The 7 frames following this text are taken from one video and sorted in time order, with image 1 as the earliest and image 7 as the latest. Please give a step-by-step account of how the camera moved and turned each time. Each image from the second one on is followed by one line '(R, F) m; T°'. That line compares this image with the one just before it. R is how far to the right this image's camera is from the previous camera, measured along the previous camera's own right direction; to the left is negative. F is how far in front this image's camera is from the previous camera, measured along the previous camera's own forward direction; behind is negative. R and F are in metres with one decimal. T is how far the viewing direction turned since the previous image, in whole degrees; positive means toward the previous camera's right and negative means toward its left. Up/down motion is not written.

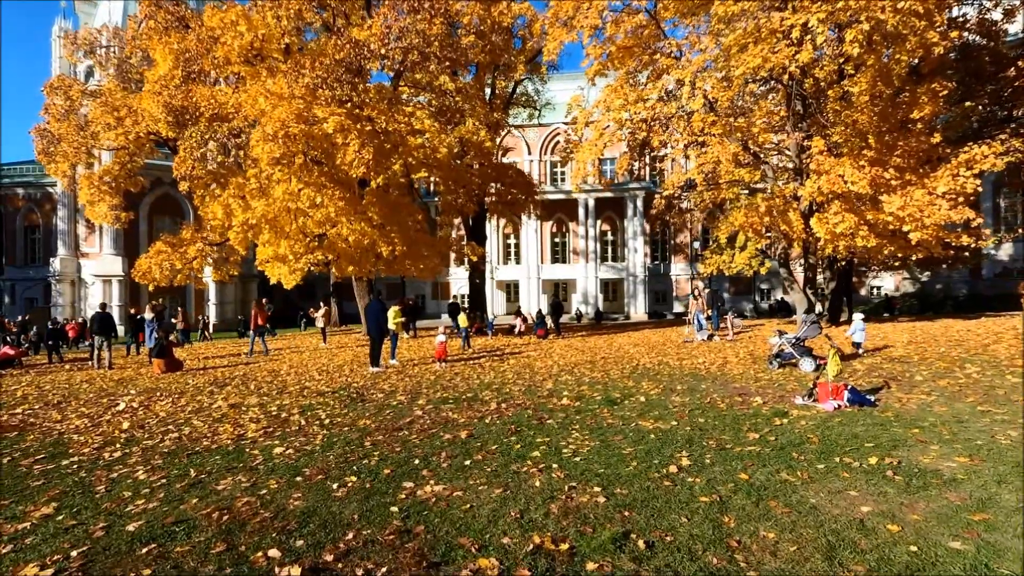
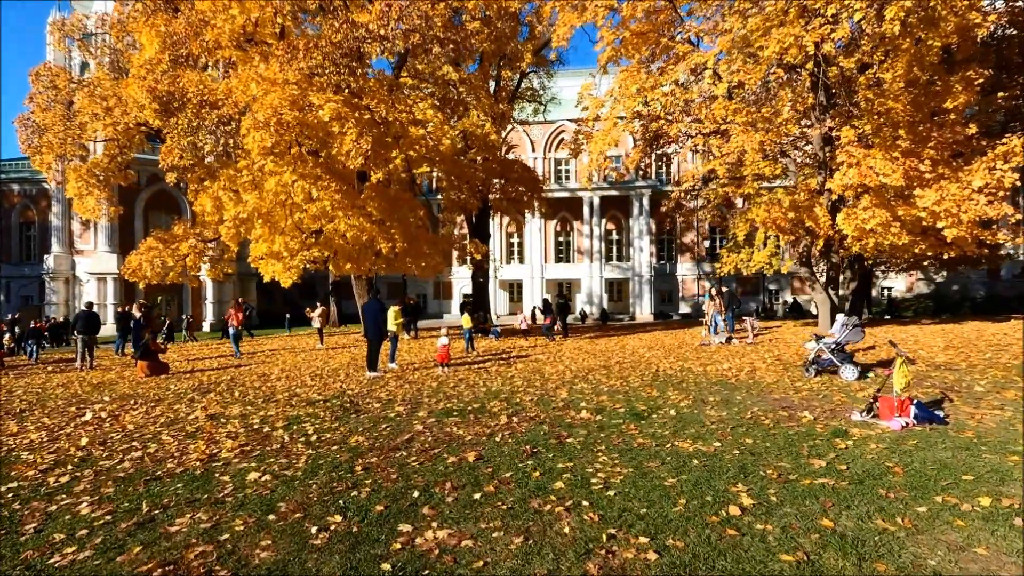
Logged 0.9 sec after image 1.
(-0.2, +0.9) m; 0°
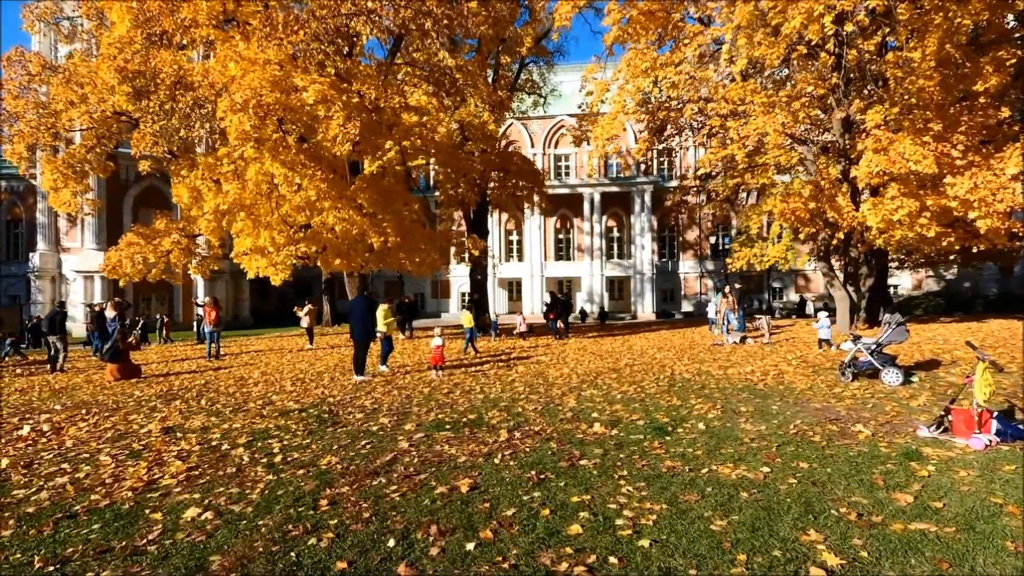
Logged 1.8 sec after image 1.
(0.0, +1.0) m; 0°
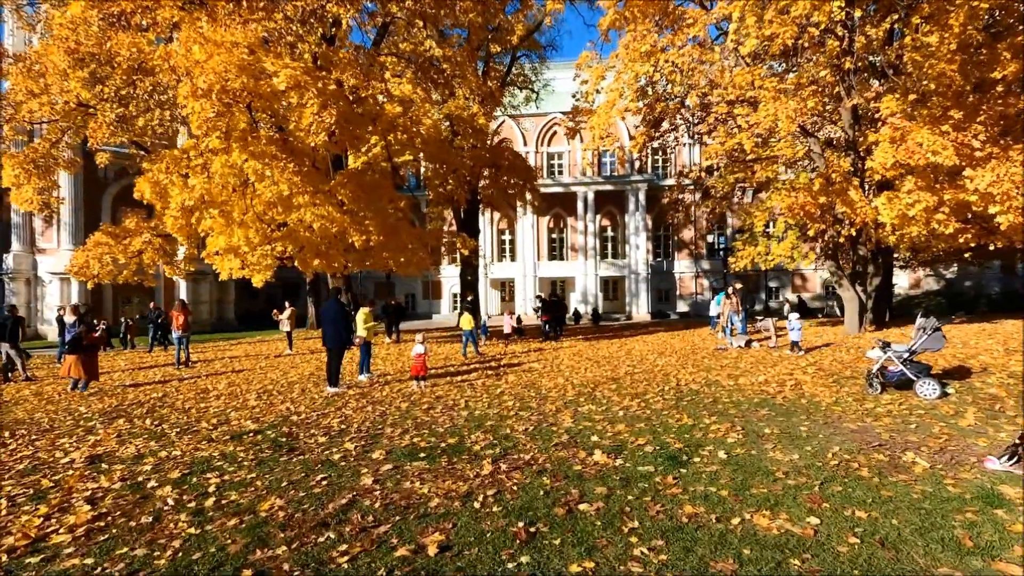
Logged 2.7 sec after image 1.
(+0.1, +1.0) m; +1°
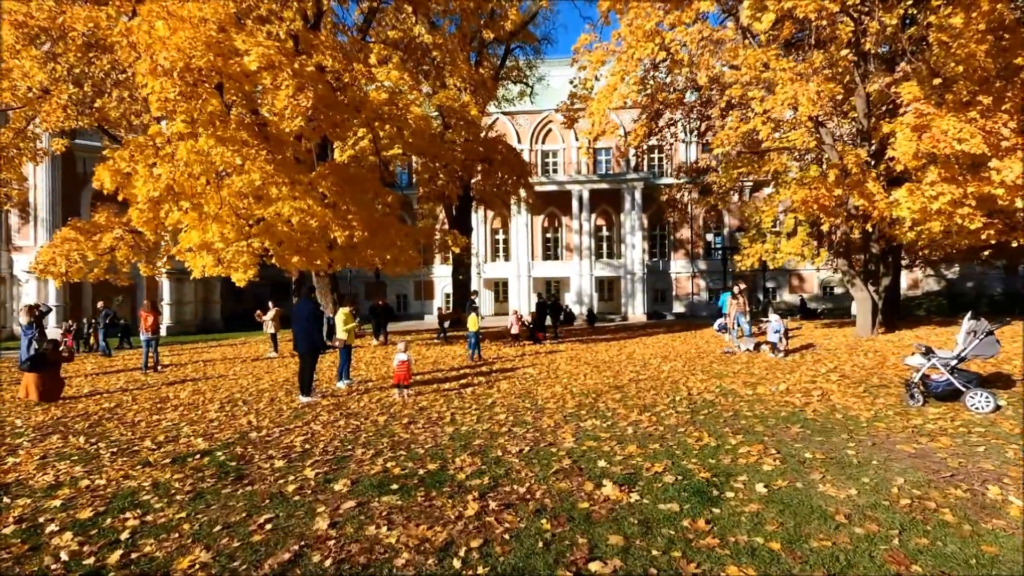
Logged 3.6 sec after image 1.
(0.0, +1.0) m; +1°
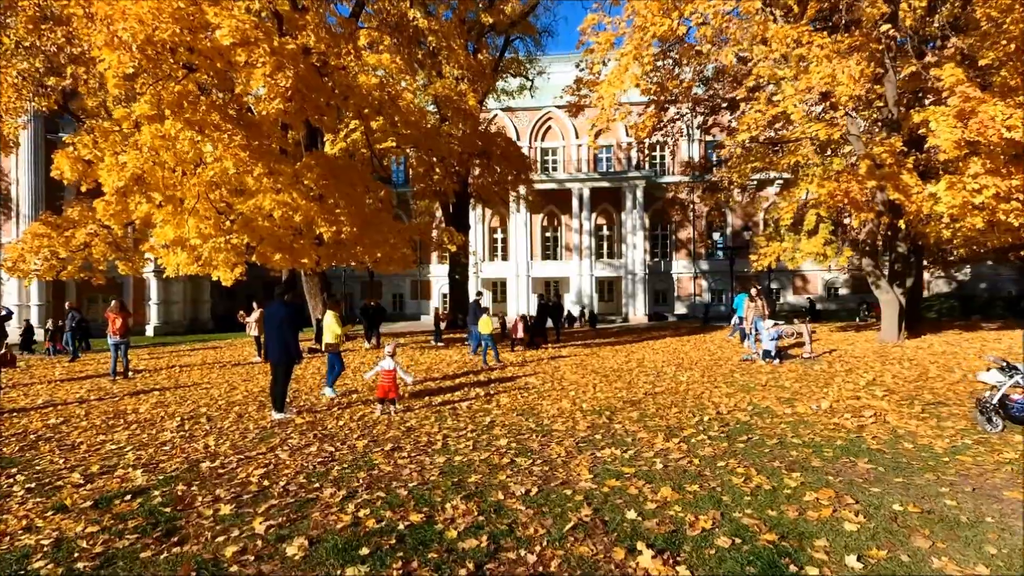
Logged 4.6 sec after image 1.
(-0.1, +1.1) m; 0°
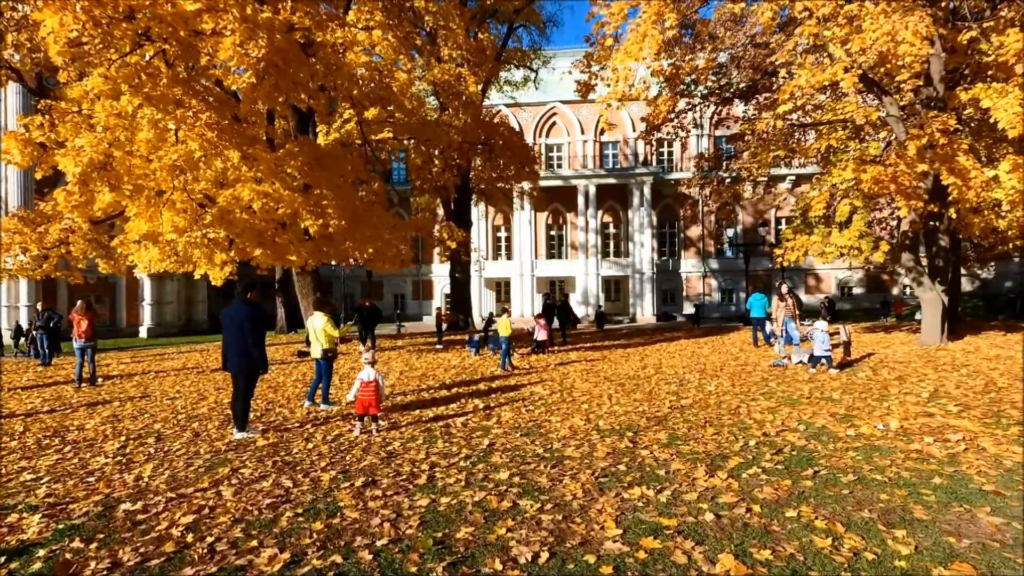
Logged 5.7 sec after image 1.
(0.0, +1.2) m; 0°
